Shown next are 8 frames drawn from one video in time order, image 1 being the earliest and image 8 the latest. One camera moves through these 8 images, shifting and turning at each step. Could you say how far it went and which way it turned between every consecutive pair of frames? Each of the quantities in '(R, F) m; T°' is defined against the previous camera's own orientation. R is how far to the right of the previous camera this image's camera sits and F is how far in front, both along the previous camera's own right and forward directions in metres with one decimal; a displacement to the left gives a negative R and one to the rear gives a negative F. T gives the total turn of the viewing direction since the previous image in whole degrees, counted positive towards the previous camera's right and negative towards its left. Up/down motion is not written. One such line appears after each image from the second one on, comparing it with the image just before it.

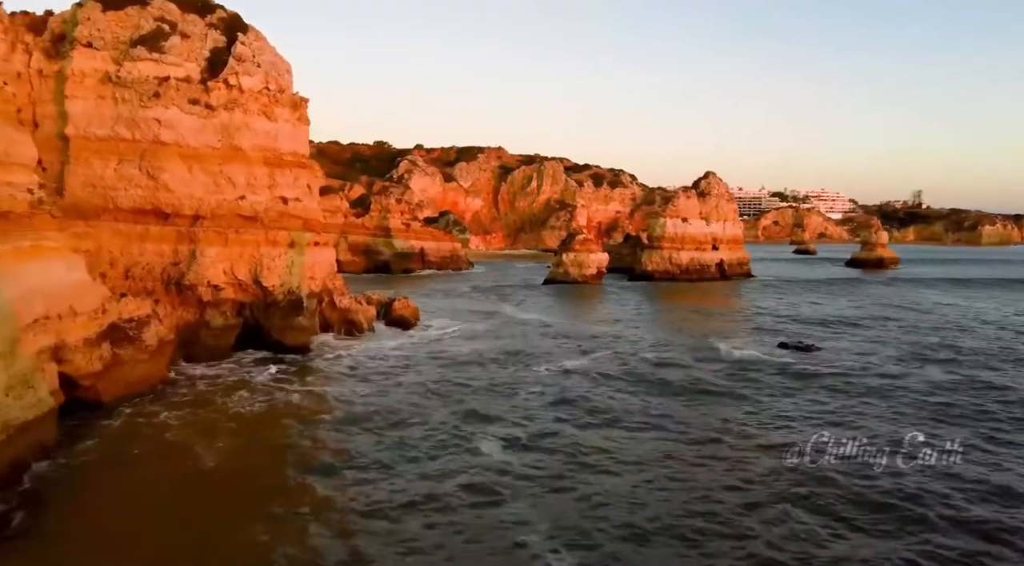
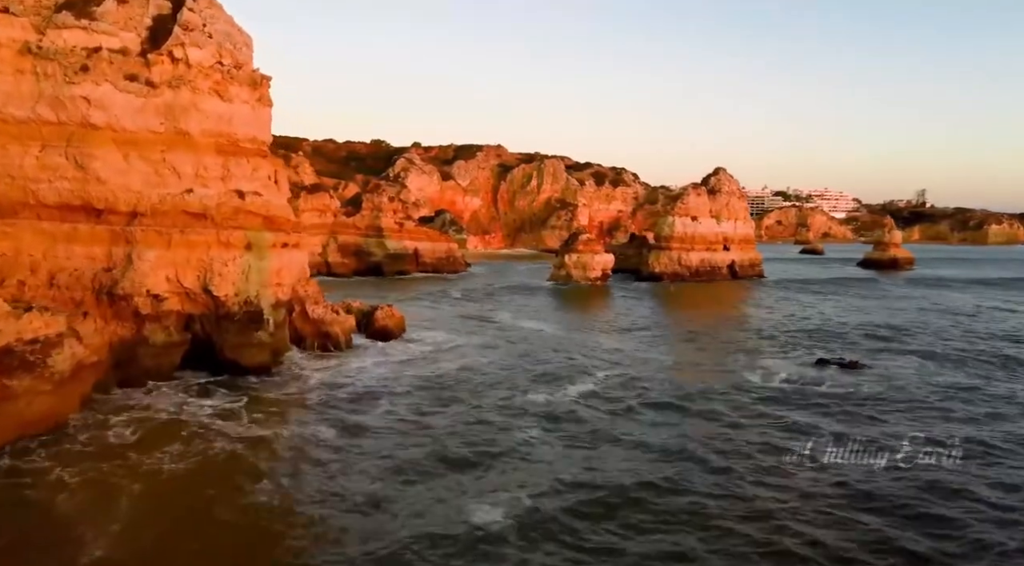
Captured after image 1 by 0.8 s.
(+0.1, +3.2) m; 0°
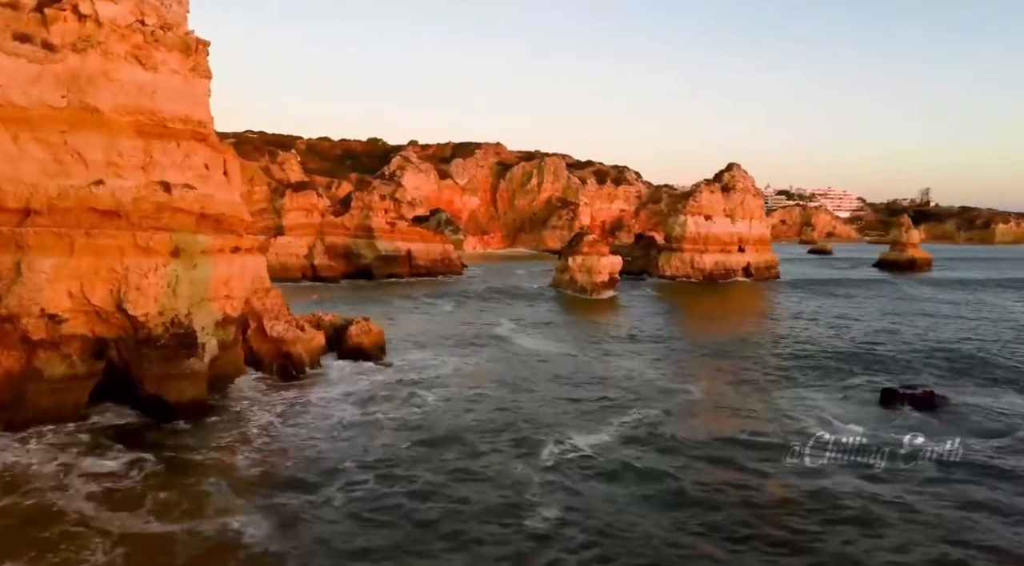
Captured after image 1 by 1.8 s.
(+0.1, +3.7) m; 0°
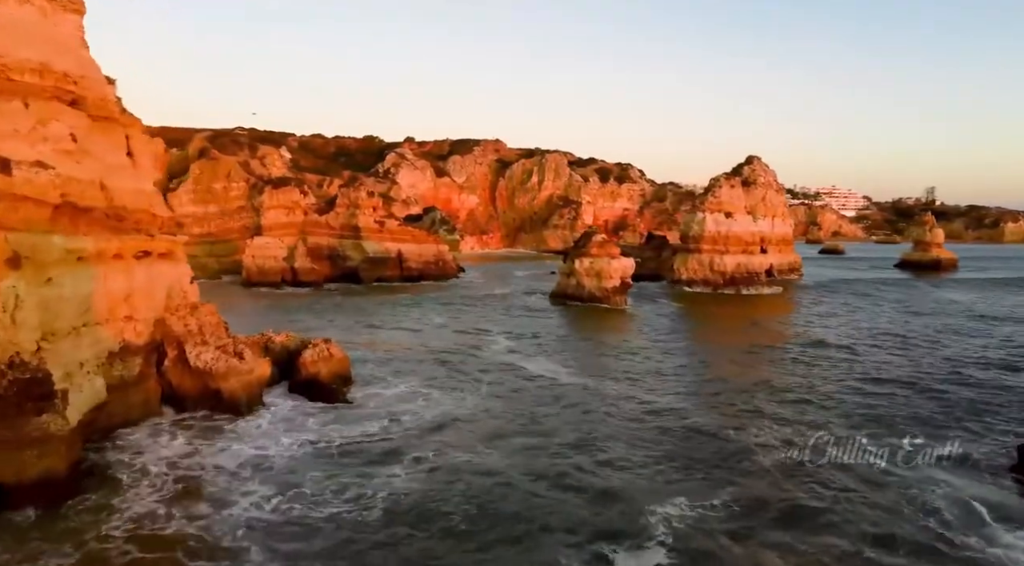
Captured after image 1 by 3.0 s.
(0.0, +4.5) m; 0°
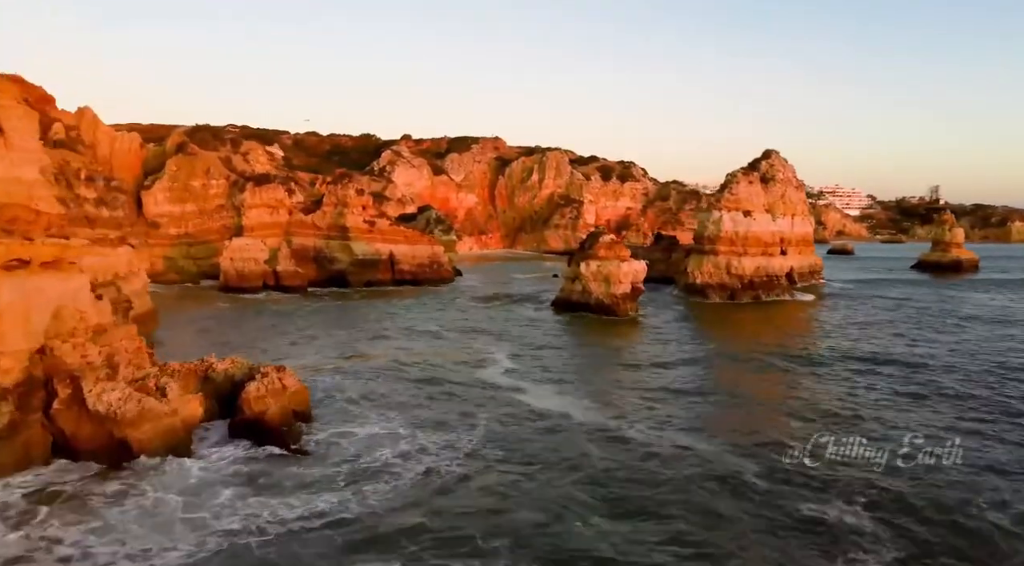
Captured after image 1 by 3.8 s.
(0.0, +3.4) m; 0°
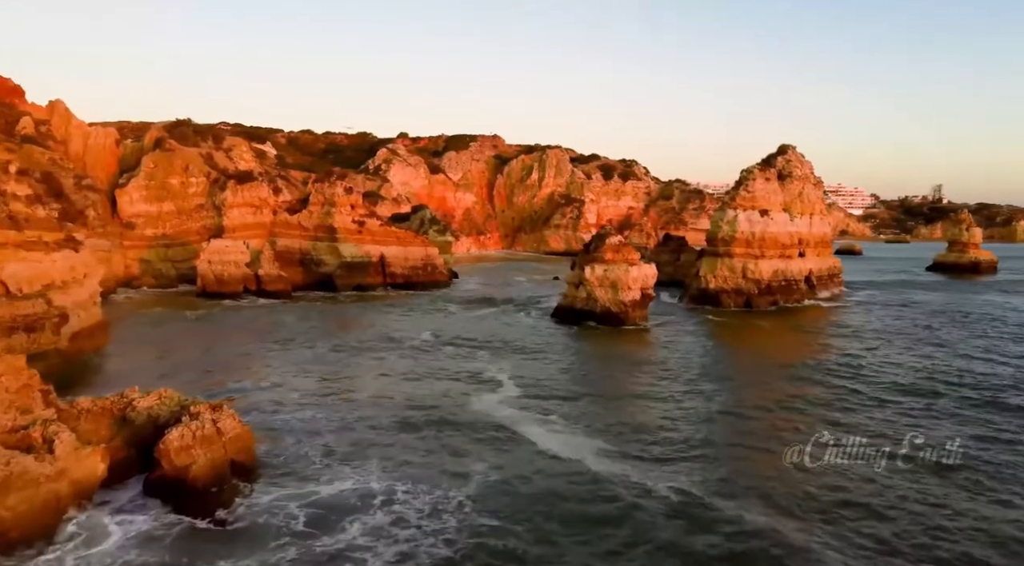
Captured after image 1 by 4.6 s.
(+0.1, +2.9) m; 0°
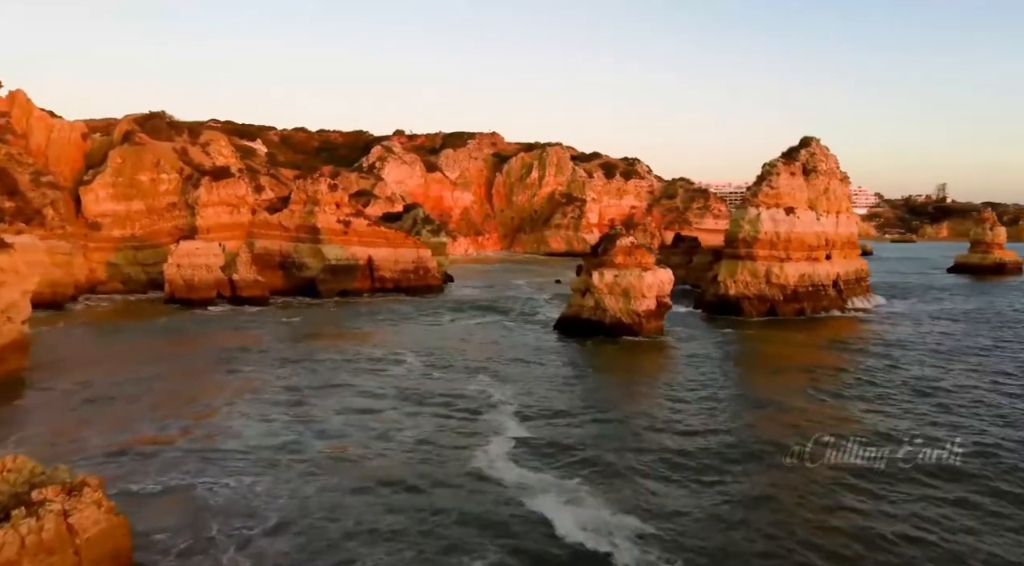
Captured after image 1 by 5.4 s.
(+0.1, +3.5) m; 0°
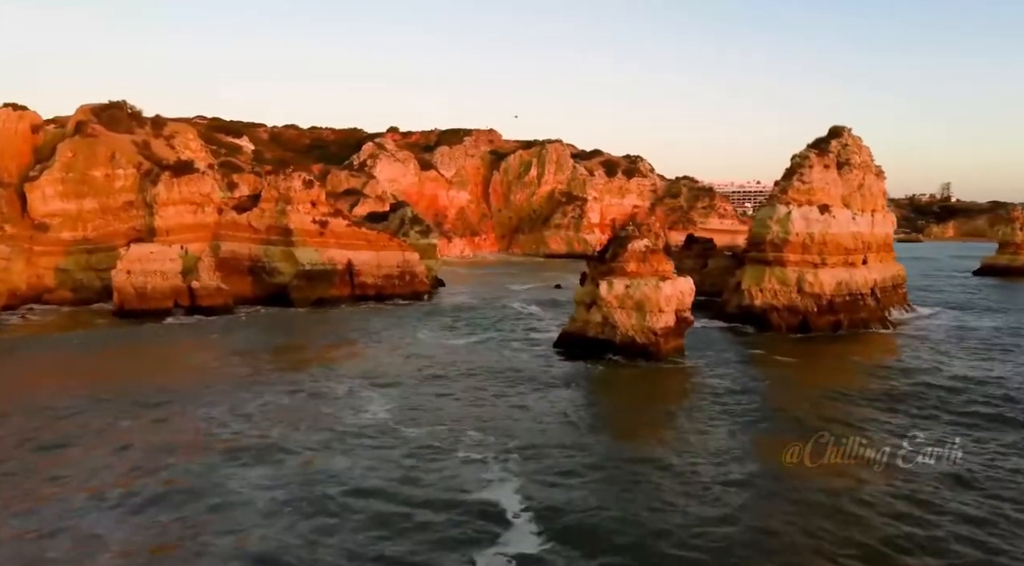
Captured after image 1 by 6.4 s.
(+0.2, +4.2) m; 0°
